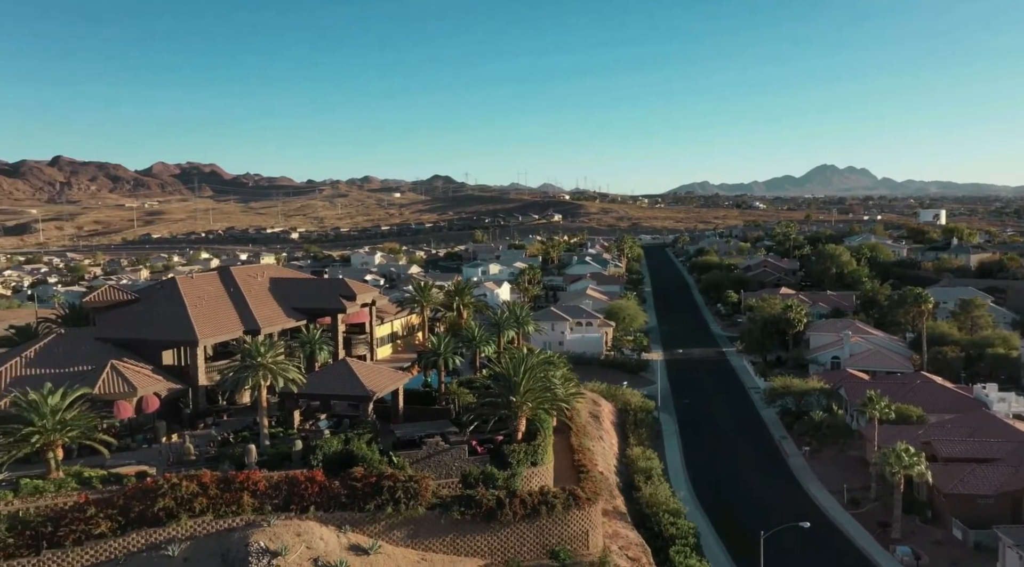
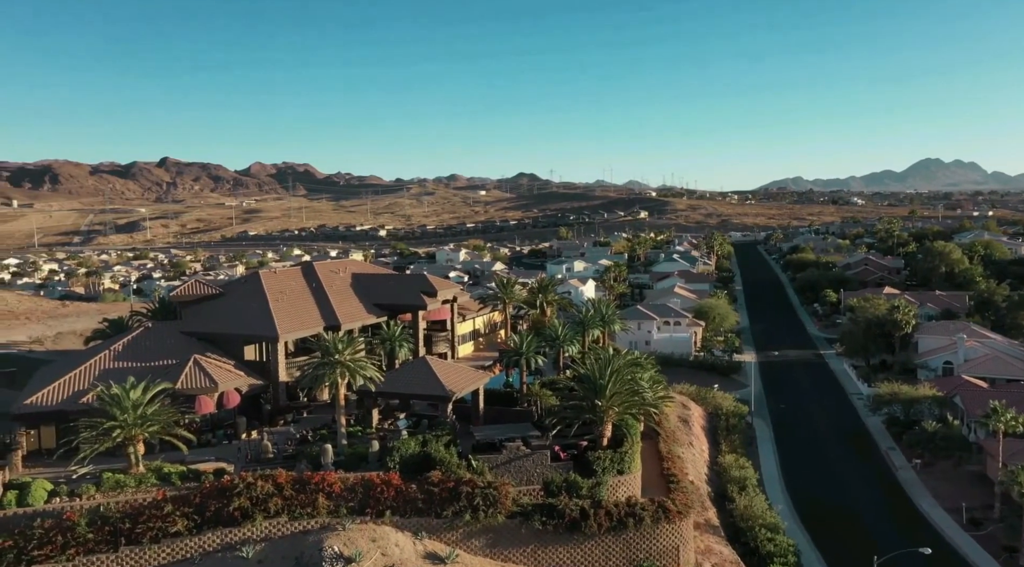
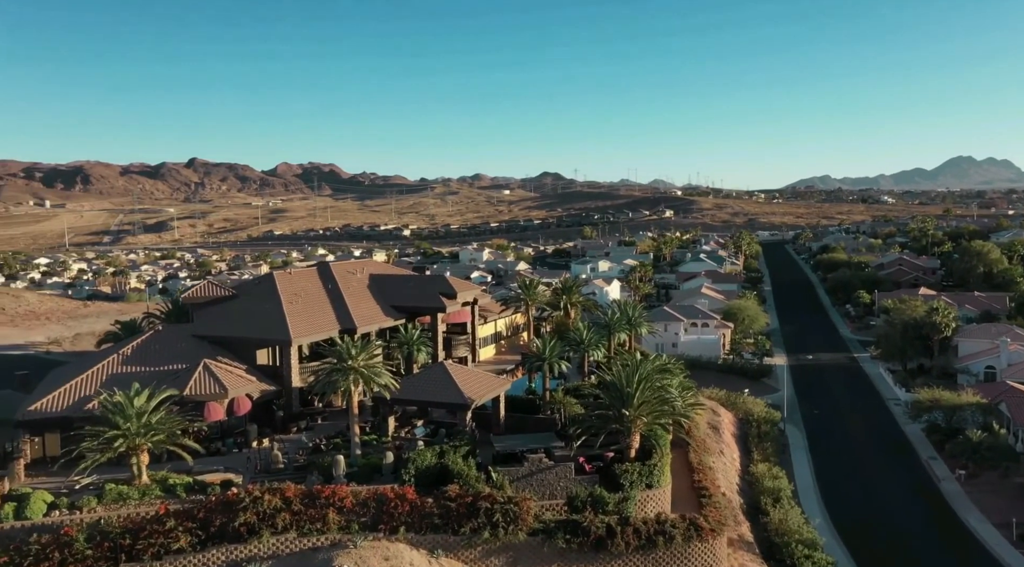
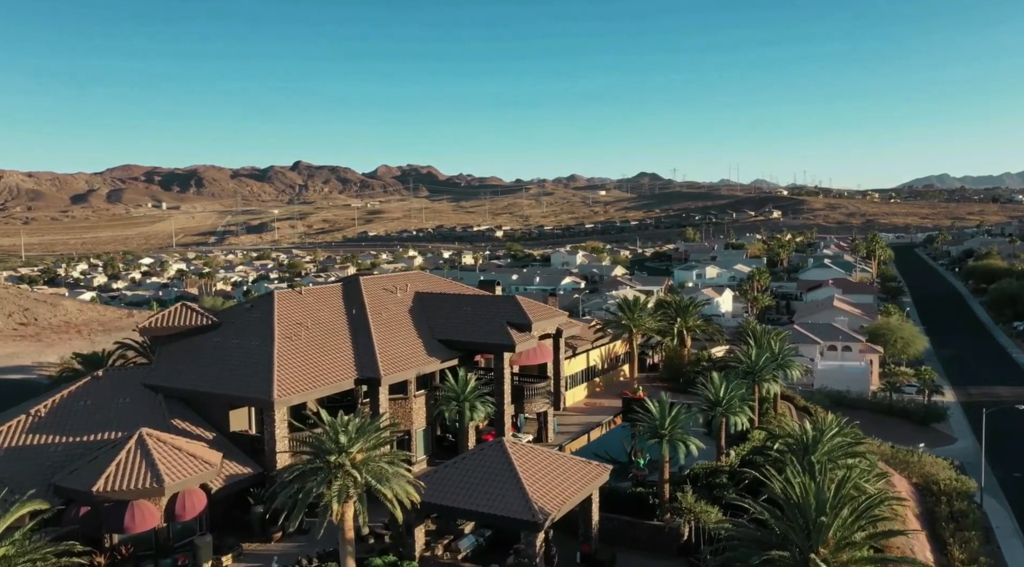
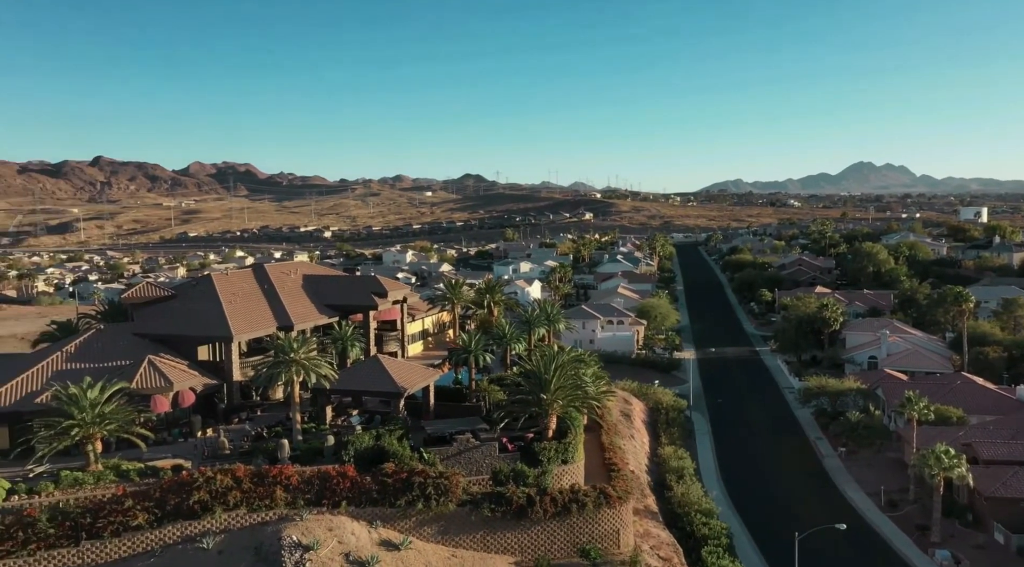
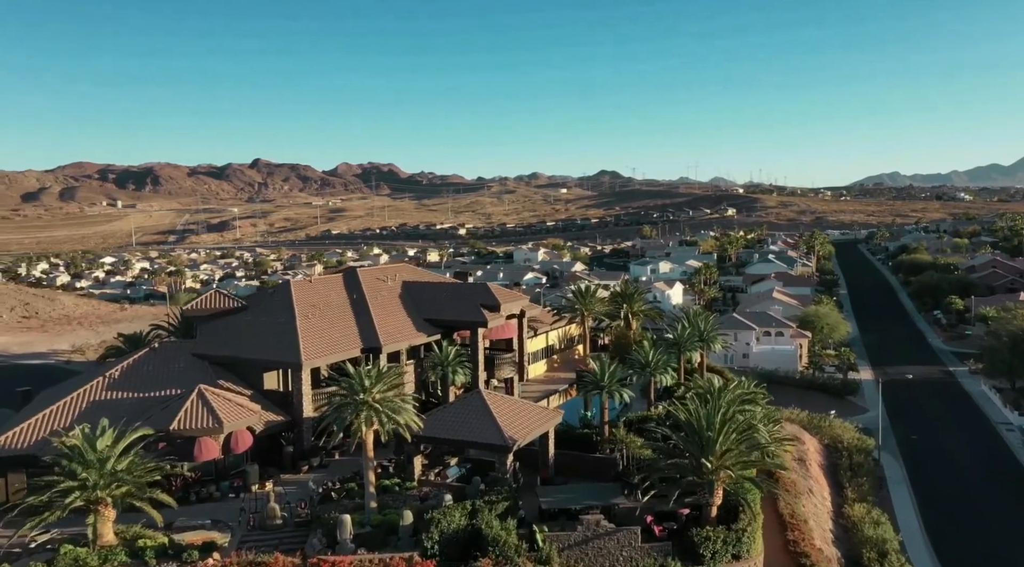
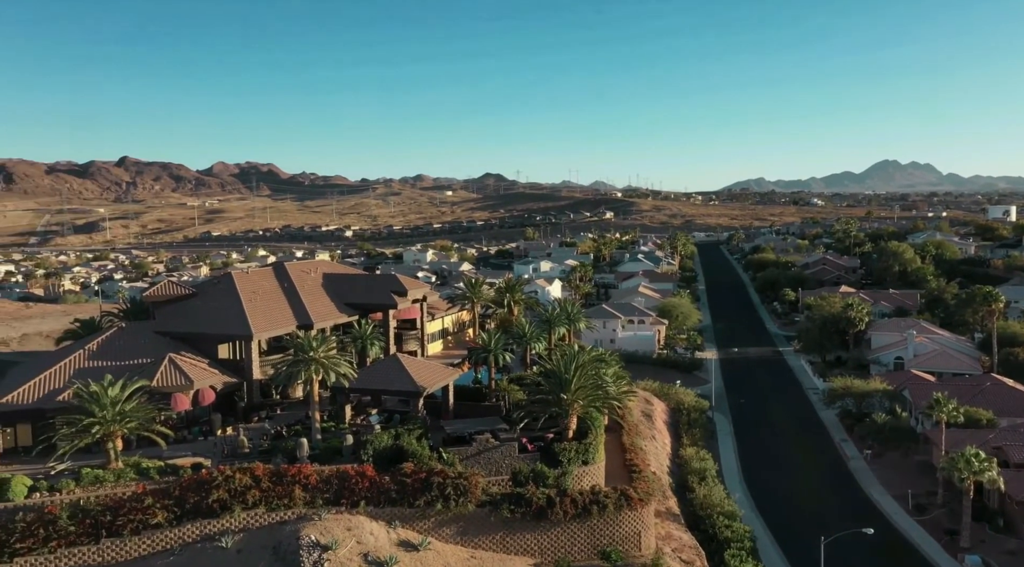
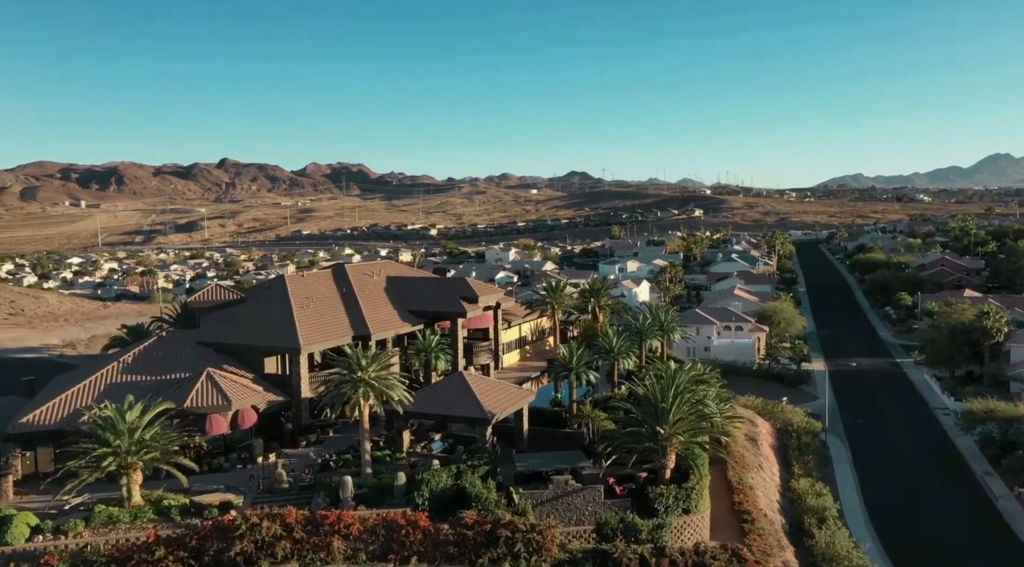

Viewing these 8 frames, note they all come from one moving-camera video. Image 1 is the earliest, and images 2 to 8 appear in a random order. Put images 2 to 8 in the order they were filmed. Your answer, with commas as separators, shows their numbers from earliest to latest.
5, 7, 2, 3, 8, 6, 4
